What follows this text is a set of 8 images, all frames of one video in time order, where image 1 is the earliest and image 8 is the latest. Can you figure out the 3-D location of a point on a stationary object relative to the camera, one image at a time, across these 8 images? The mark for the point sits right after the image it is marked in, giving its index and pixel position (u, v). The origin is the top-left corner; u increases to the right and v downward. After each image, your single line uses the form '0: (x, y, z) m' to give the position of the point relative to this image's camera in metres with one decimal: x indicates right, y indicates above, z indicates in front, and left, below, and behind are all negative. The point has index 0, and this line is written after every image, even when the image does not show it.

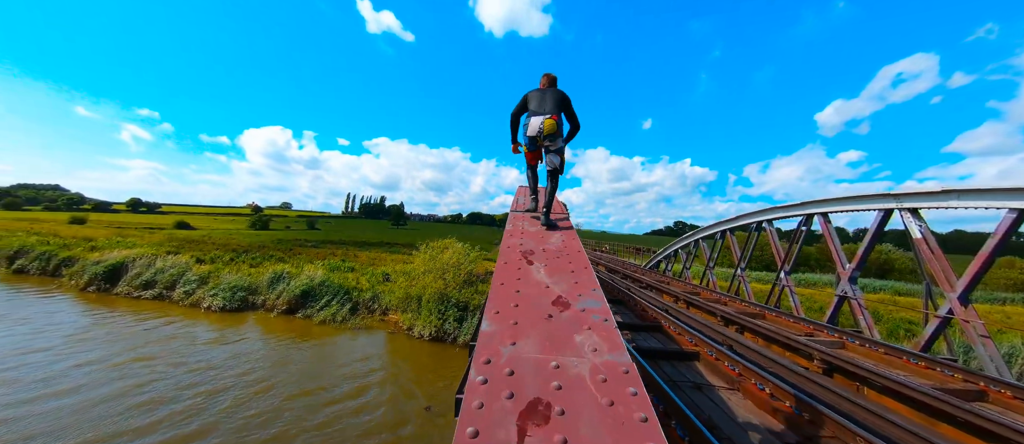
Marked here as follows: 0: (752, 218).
0: (+6.0, +0.1, +8.3) m
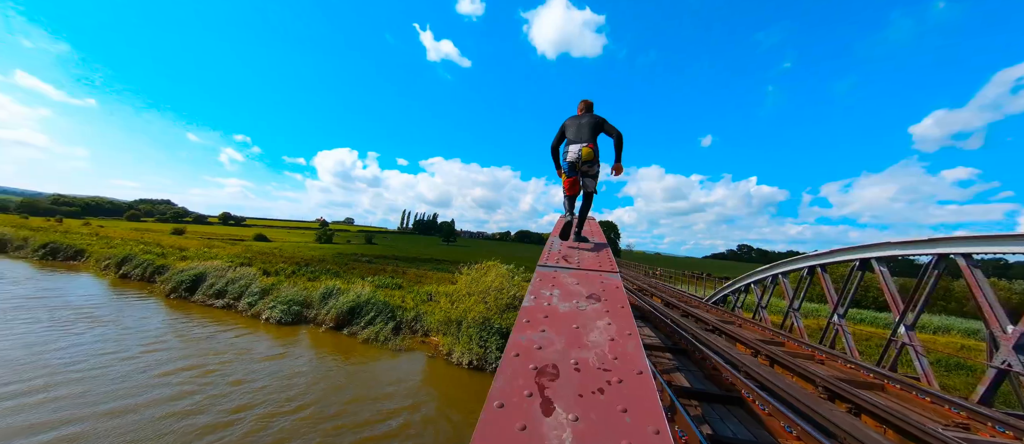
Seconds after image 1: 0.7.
0: (+7.0, -0.7, +6.7) m
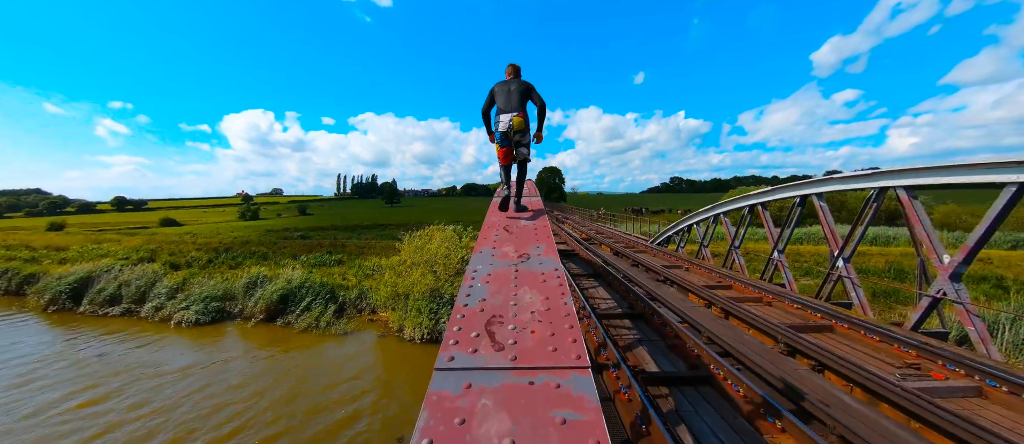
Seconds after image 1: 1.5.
0: (+5.7, +0.6, +6.8) m
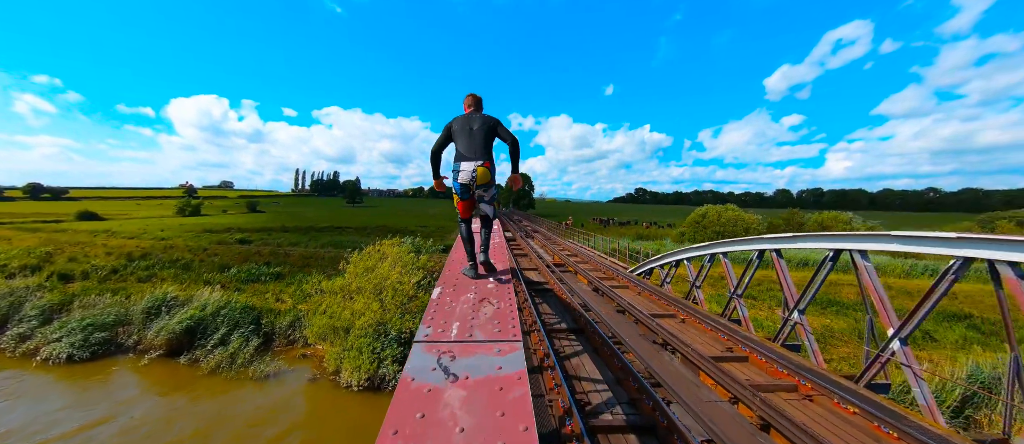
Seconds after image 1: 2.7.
0: (+5.1, -0.3, +5.6) m
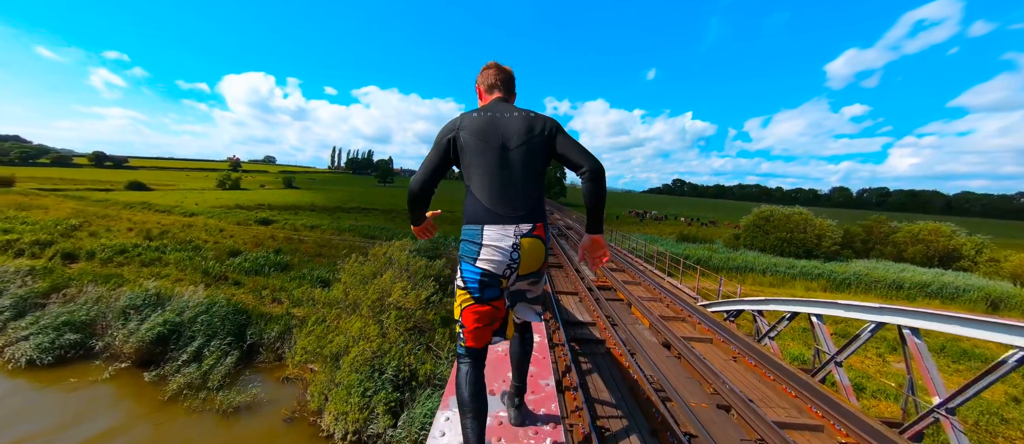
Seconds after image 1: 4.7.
0: (+5.6, -1.1, +2.4) m
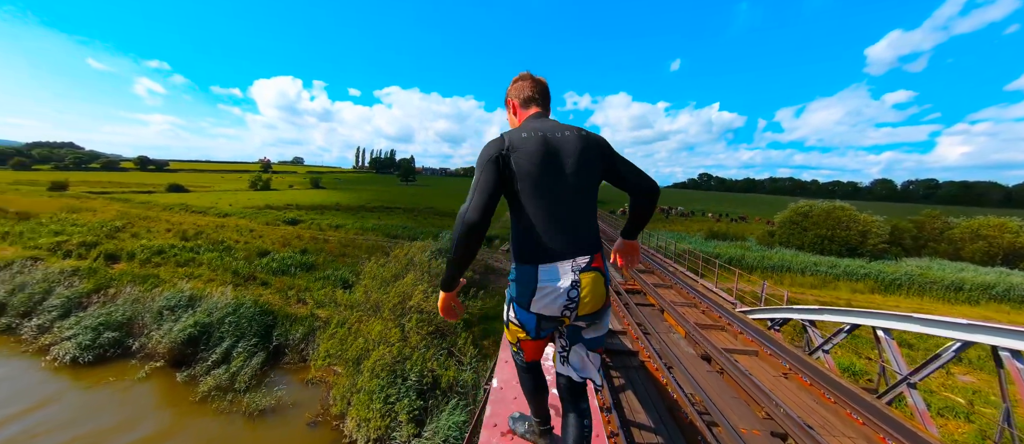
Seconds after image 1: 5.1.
0: (+5.8, -1.2, +1.6) m
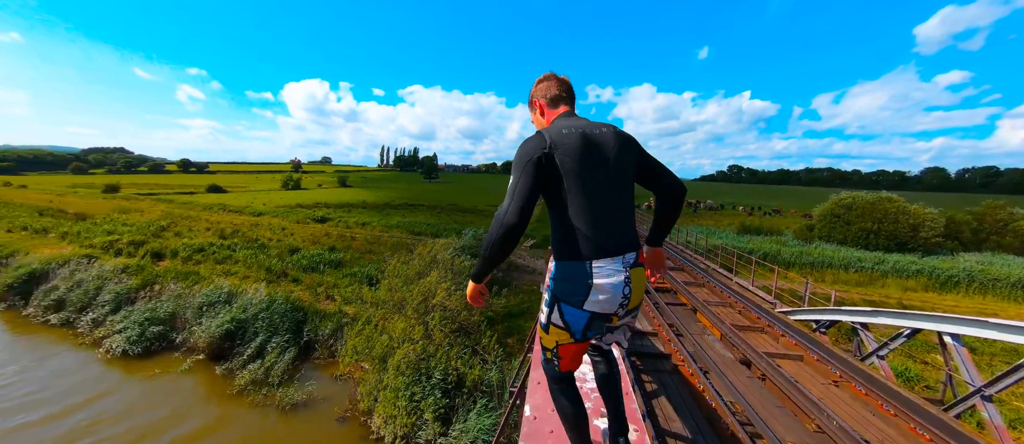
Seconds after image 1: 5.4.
0: (+5.9, -1.1, +1.1) m
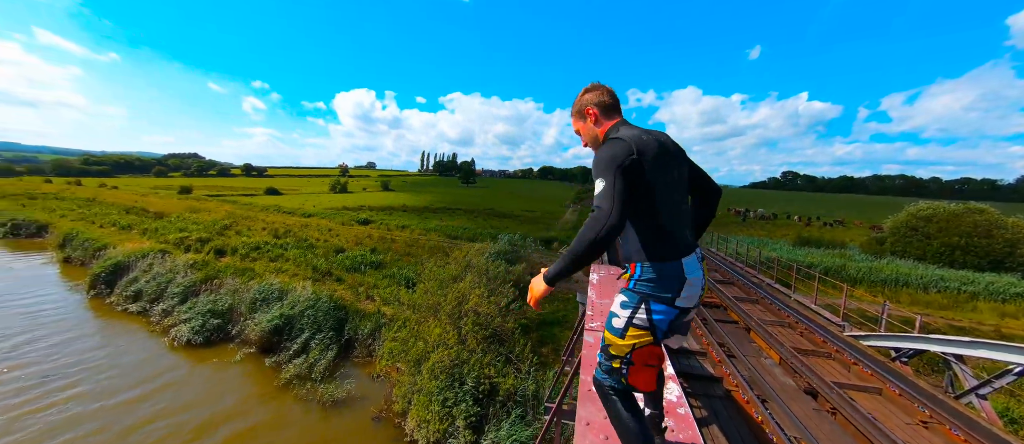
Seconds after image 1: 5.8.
0: (+6.0, -1.3, +0.2) m
